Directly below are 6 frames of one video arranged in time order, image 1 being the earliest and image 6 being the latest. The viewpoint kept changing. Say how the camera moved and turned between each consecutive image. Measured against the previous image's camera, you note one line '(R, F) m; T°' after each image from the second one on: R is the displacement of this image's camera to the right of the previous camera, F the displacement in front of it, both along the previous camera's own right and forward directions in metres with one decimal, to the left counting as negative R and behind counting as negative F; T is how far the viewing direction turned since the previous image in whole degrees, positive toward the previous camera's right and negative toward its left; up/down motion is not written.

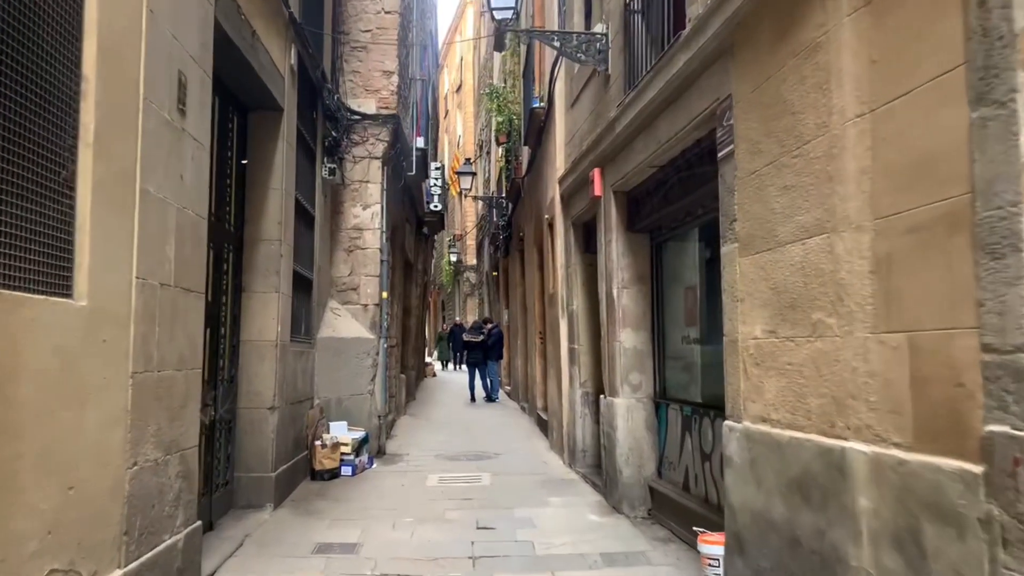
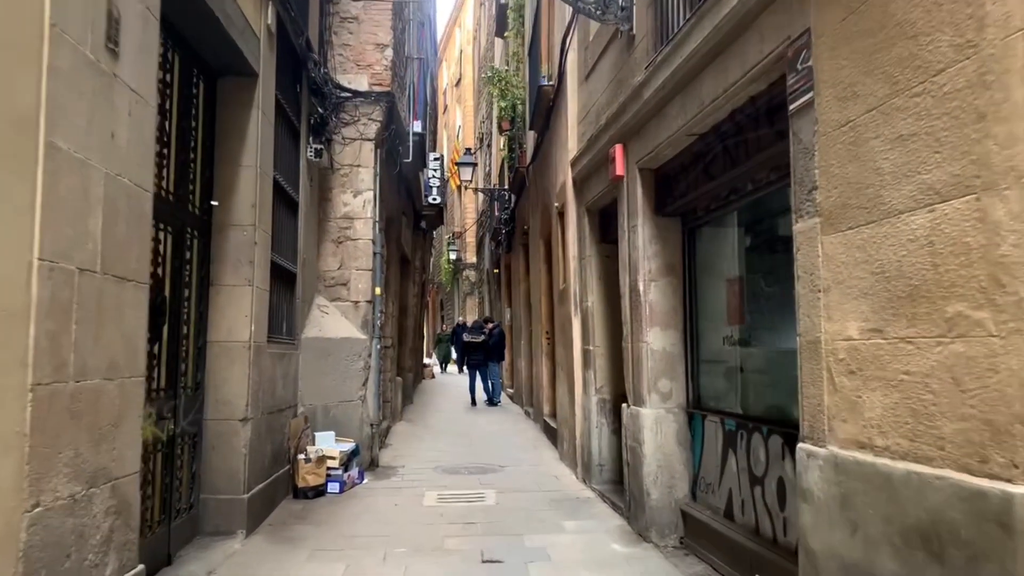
(-0.1, +0.8) m; 0°
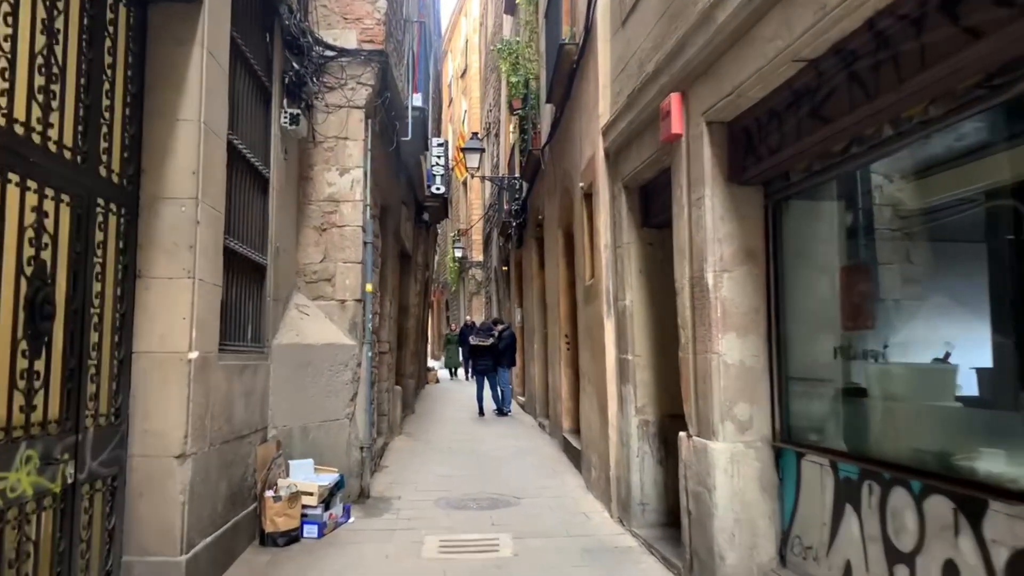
(-0.1, +1.2) m; 0°
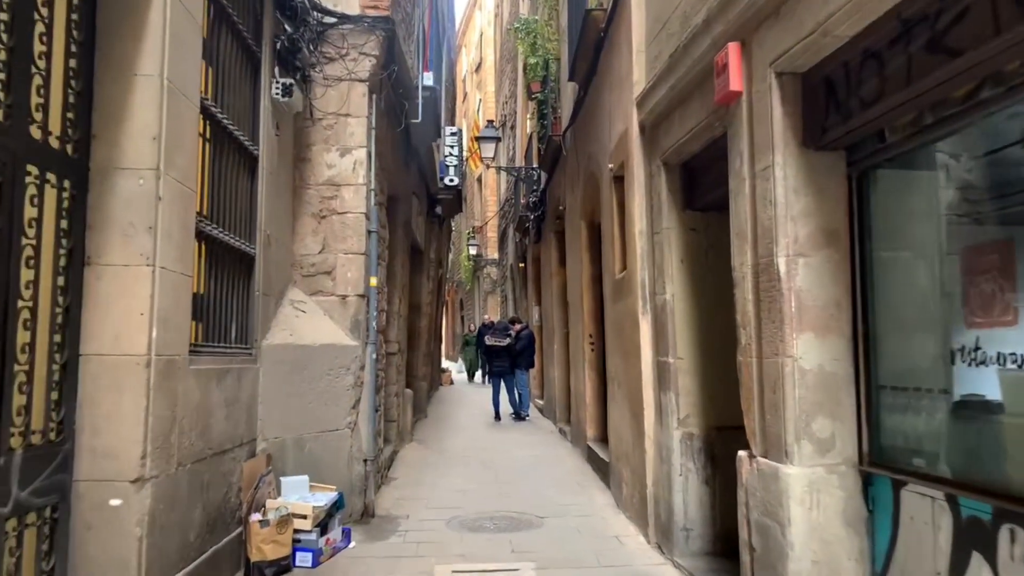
(0.0, +0.7) m; -1°
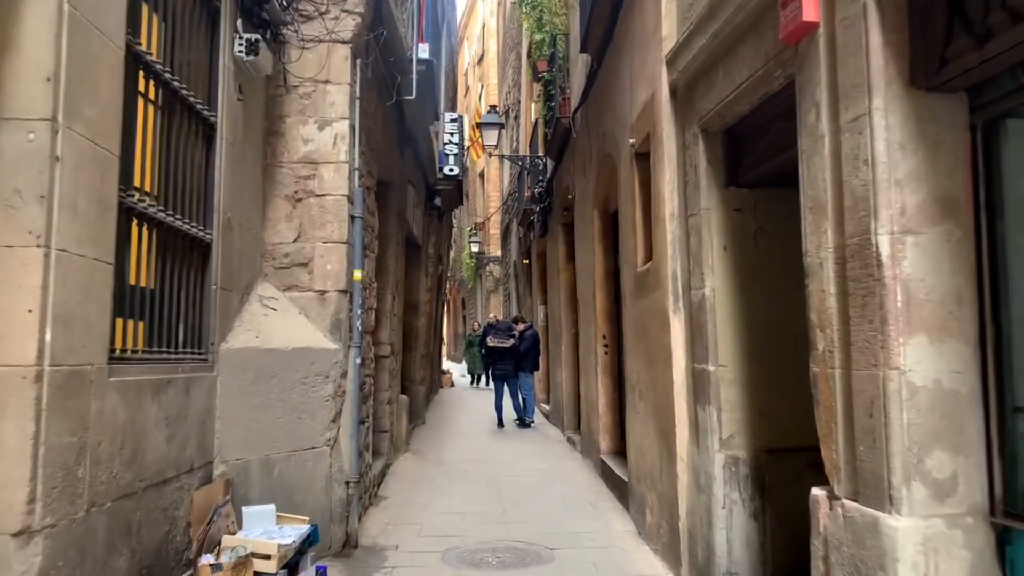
(0.0, +0.8) m; 0°
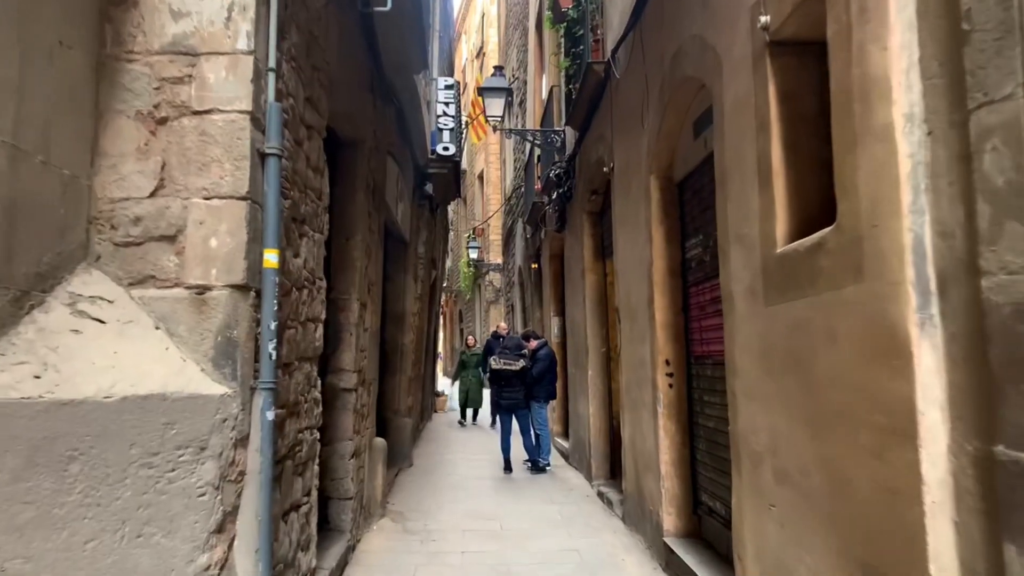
(-0.1, +2.2) m; 0°
